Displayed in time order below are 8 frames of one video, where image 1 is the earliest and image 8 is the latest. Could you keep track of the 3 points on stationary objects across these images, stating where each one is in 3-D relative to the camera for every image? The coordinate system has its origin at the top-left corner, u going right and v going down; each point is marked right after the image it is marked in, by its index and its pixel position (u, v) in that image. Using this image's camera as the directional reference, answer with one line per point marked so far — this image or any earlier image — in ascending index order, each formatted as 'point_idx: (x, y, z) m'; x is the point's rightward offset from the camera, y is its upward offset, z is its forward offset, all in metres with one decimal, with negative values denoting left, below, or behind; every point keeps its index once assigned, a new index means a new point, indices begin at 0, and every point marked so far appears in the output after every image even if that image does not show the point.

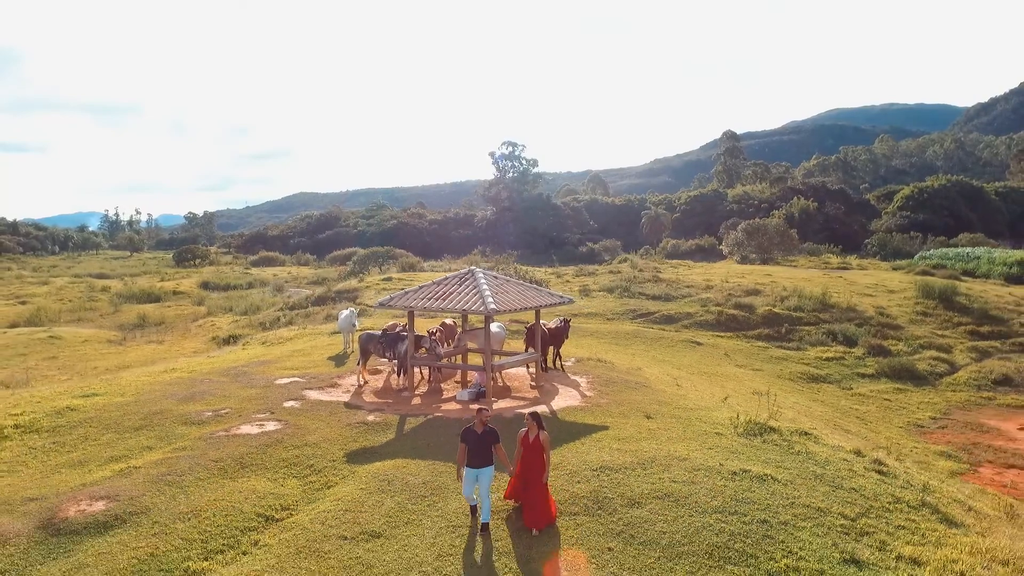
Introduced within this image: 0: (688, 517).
0: (+0.9, -1.3, +5.3) m
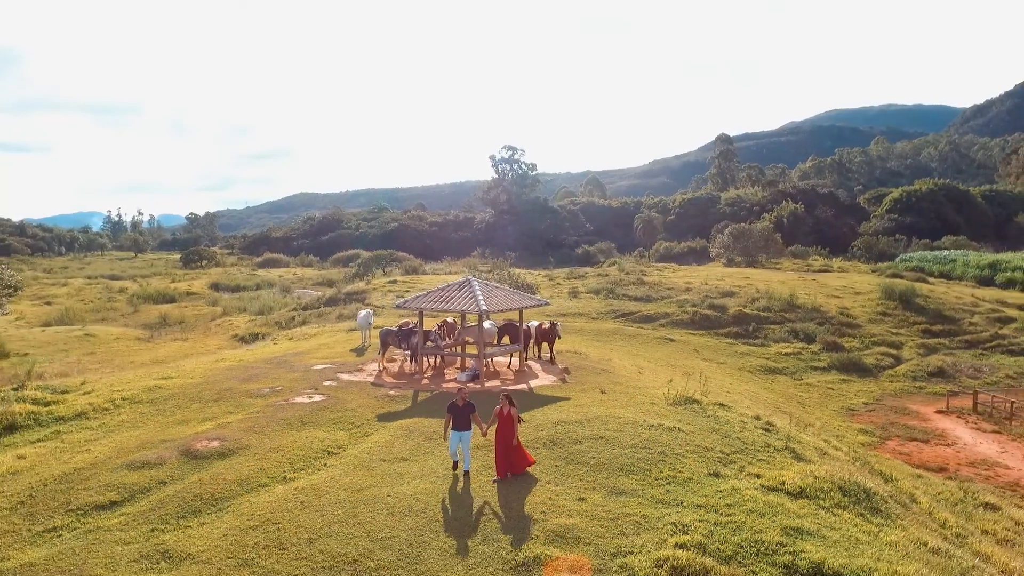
0: (+0.8, -1.3, +8.0) m
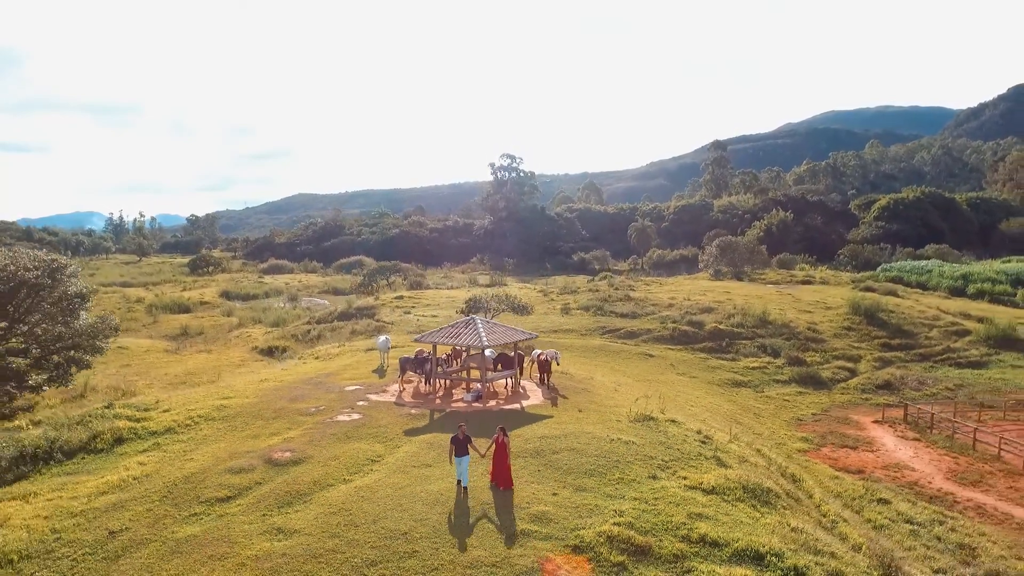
0: (+0.7, -1.9, +10.9) m
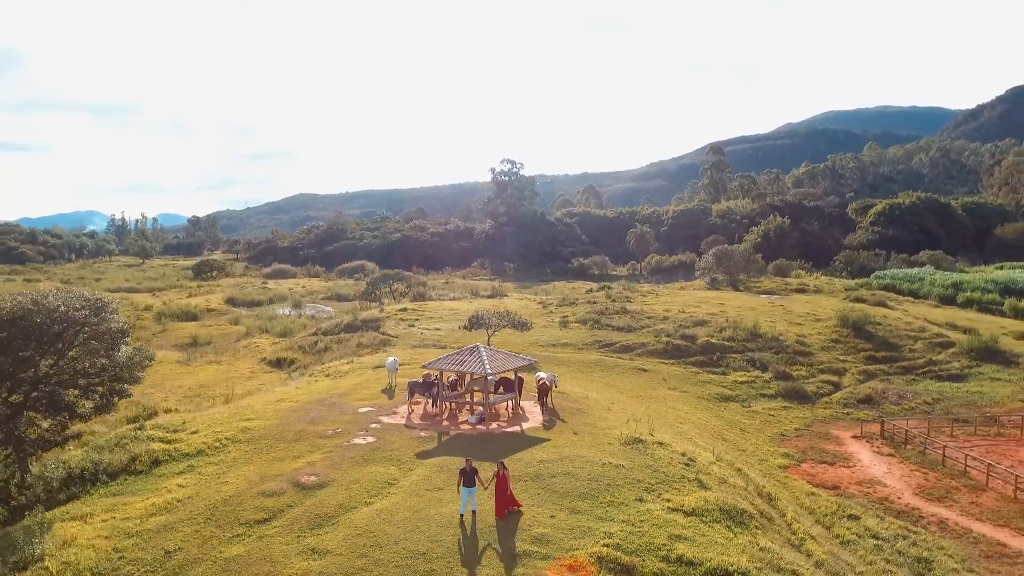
0: (+0.8, -2.5, +12.2) m
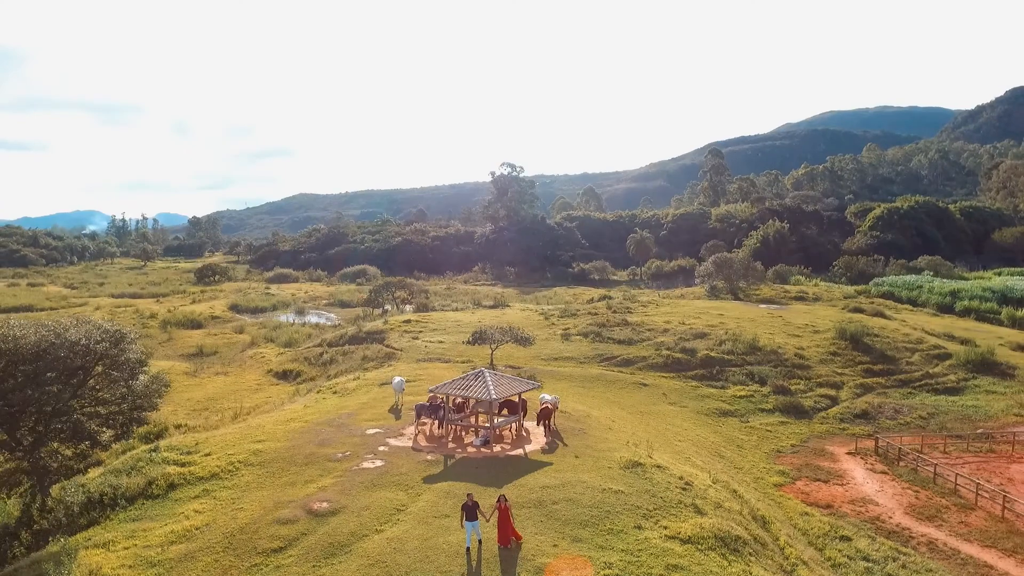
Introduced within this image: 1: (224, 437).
0: (+0.8, -2.9, +12.7) m
1: (-5.5, -2.9, +18.8) m
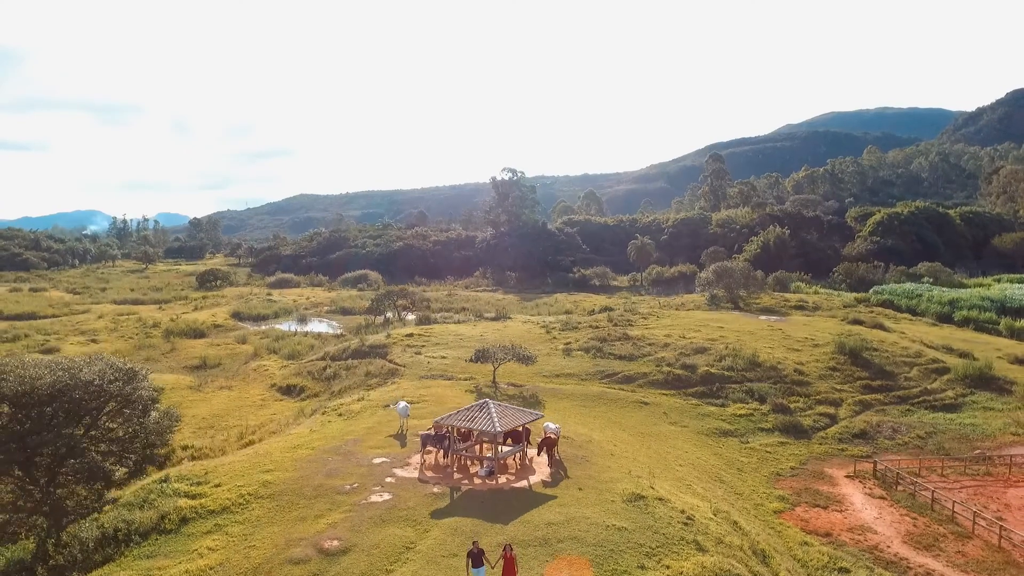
0: (+0.9, -3.5, +13.0) m
1: (-5.5, -3.4, +19.1) m
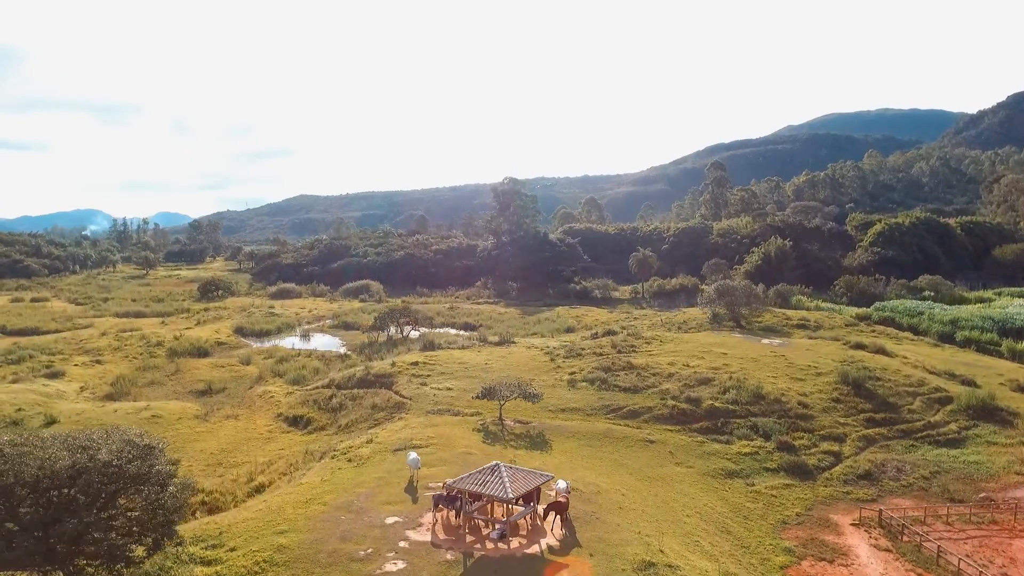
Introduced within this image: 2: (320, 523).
0: (+1.1, -4.7, +13.2) m
1: (-5.3, -4.6, +19.3) m
2: (-3.7, -4.5, +18.7) m
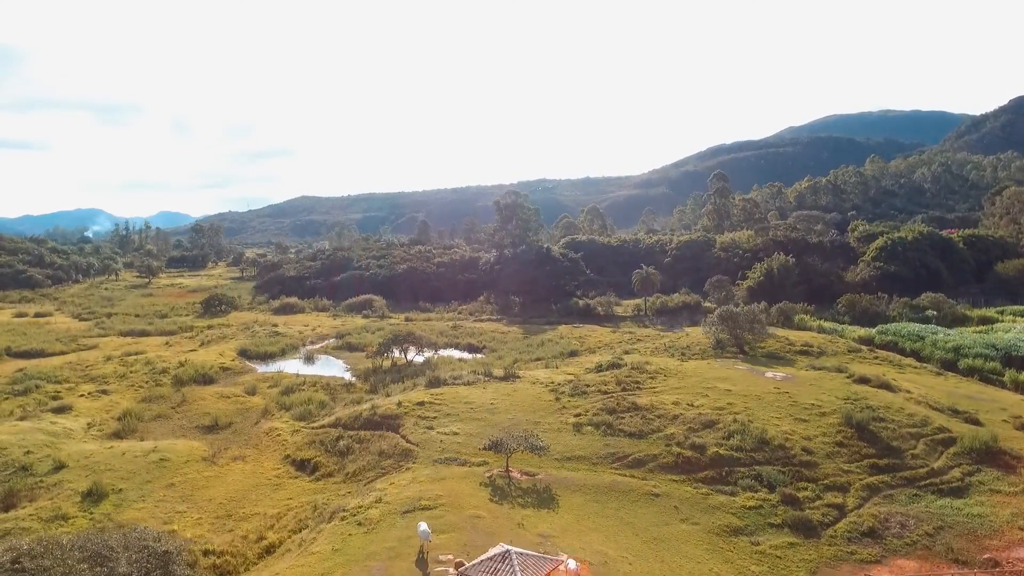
0: (+1.3, -6.3, +13.5) m
1: (-5.1, -6.3, +19.6) m
2: (-3.5, -6.1, +18.9) m
